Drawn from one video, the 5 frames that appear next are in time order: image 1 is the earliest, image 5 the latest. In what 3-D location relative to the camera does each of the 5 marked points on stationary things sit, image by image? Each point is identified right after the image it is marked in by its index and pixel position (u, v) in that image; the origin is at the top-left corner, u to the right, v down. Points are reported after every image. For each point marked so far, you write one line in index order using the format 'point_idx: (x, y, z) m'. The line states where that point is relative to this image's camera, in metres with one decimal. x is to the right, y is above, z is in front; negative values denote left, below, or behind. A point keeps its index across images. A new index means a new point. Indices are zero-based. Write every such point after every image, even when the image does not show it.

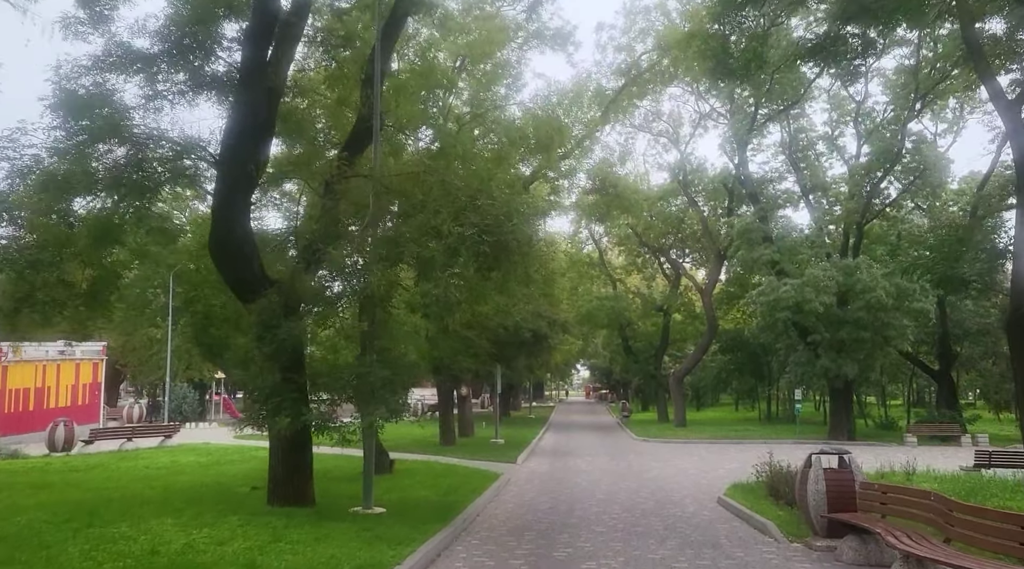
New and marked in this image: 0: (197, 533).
0: (-3.2, -2.5, +8.5) m
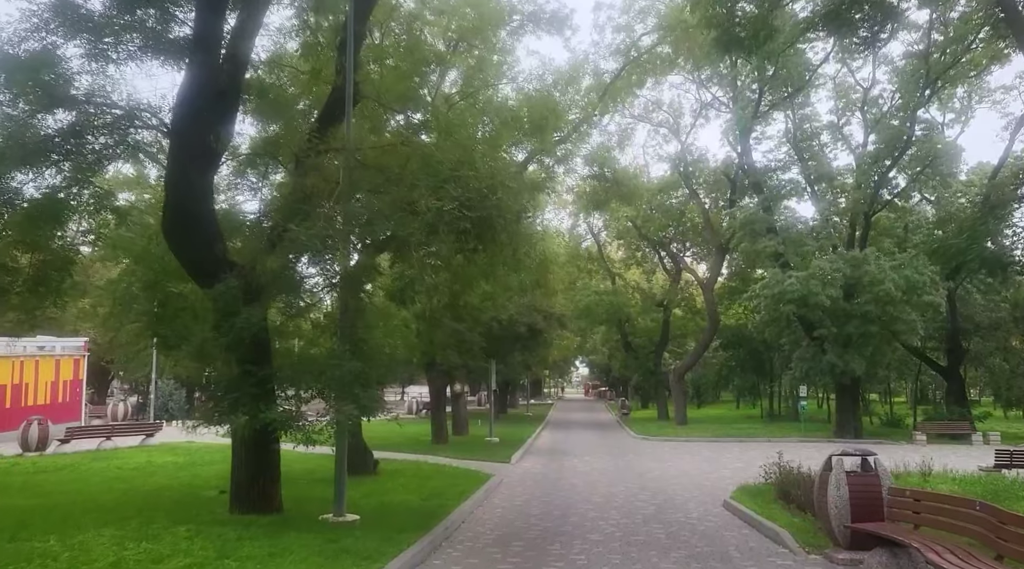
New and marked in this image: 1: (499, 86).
0: (-3.4, -2.3, +7.4) m
1: (-0.3, +4.3, +18.4) m
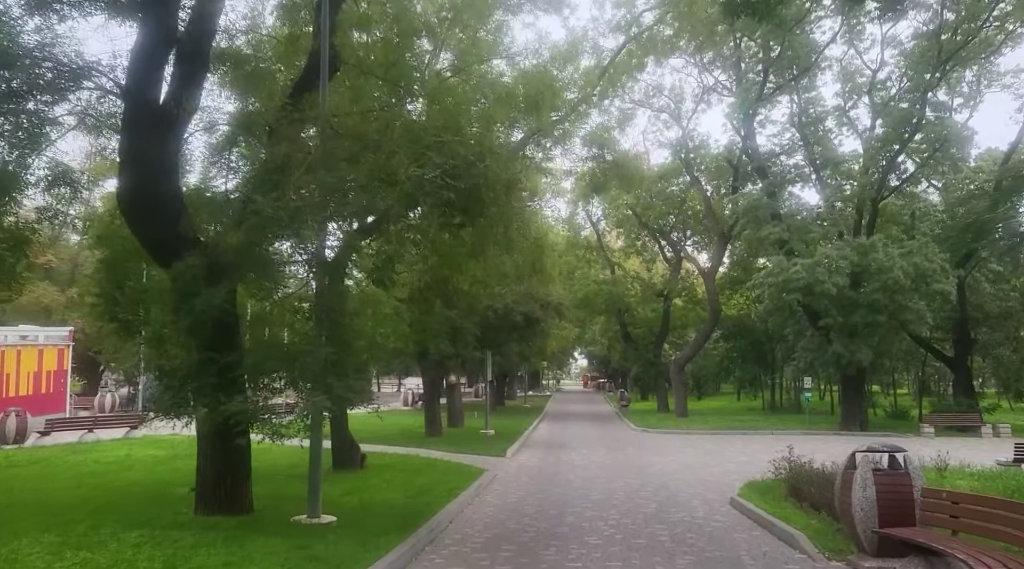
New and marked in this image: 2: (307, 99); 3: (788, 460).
0: (-3.5, -2.1, +6.6) m
1: (-0.4, +4.7, +17.5) m
2: (-2.6, +2.3, +10.5) m
3: (+4.5, -2.9, +13.6) m
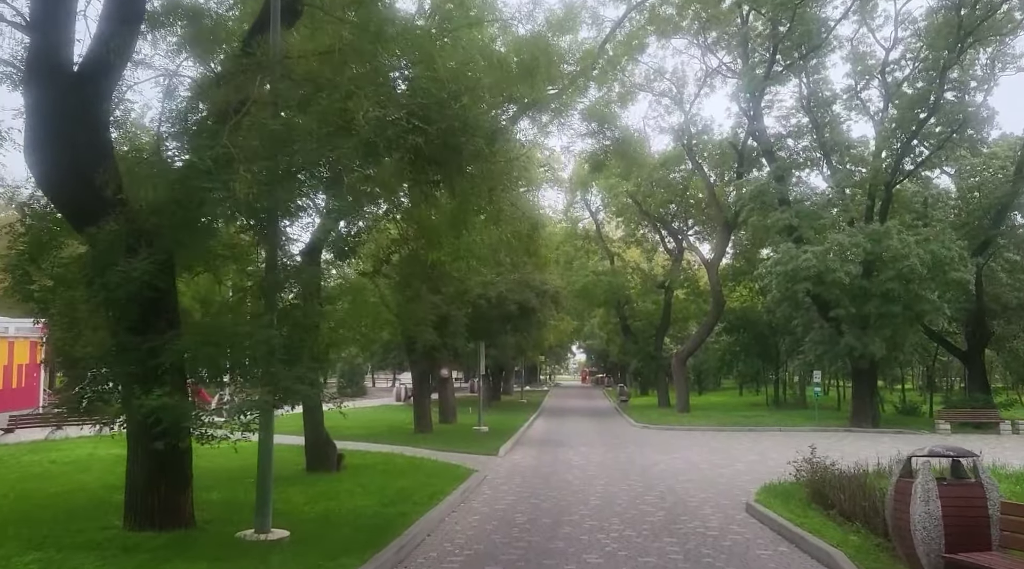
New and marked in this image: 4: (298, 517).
0: (-3.6, -1.9, +5.1) m
1: (-0.5, +5.0, +16.0) m
2: (-2.7, +2.6, +9.0) m
3: (+4.3, -2.6, +12.2) m
4: (-2.5, -2.7, +9.7) m
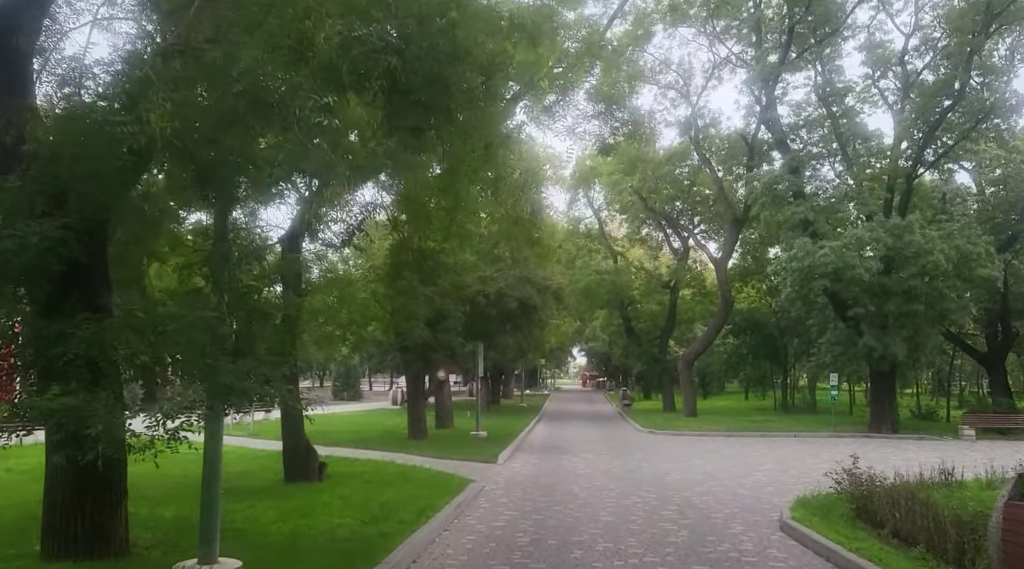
0: (-3.6, -1.7, +3.6) m
1: (-0.5, +5.1, +14.6) m
2: (-2.7, +2.8, +7.5) m
3: (+4.4, -2.4, +10.7) m
4: (-2.4, -2.5, +8.2) m
